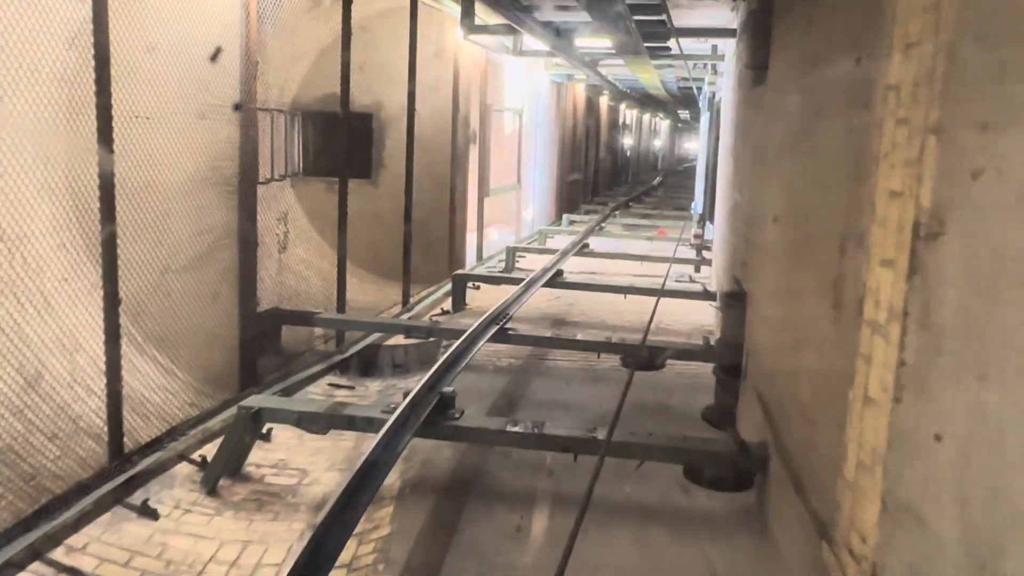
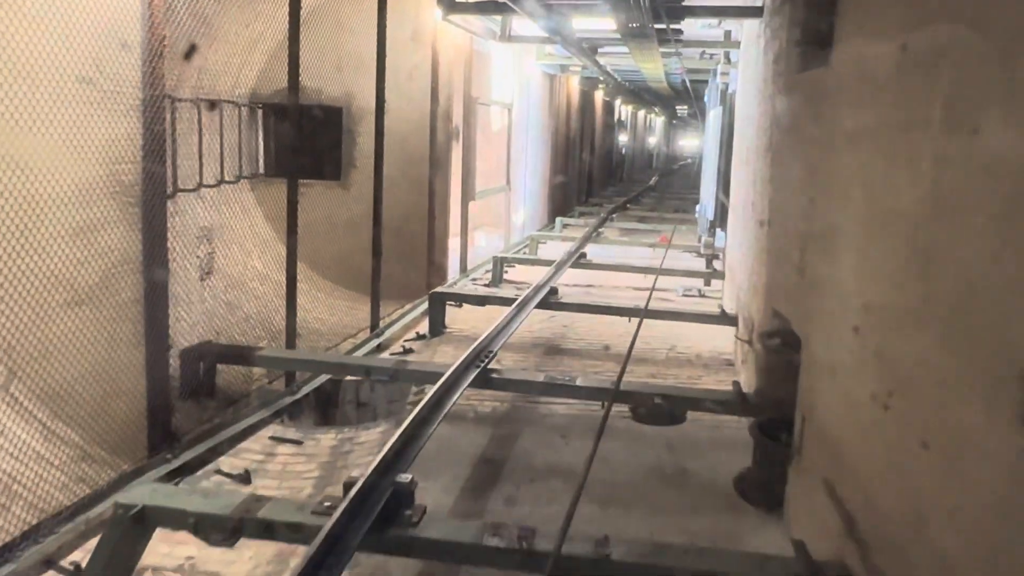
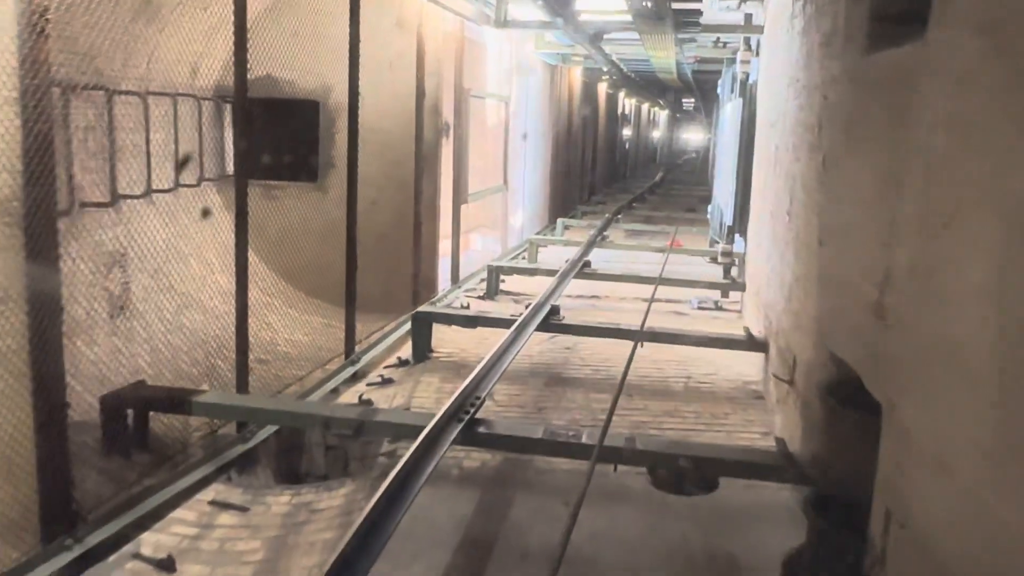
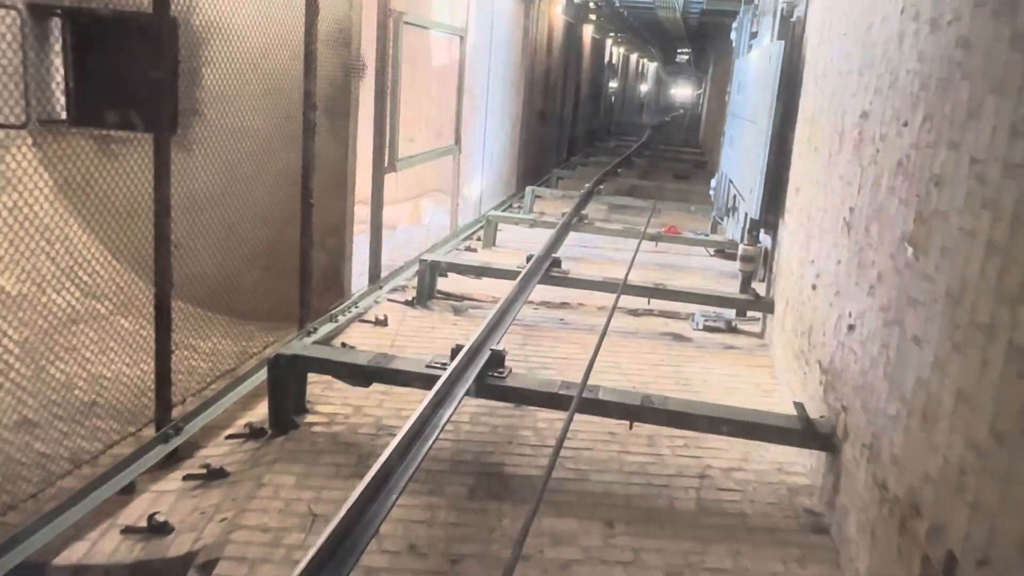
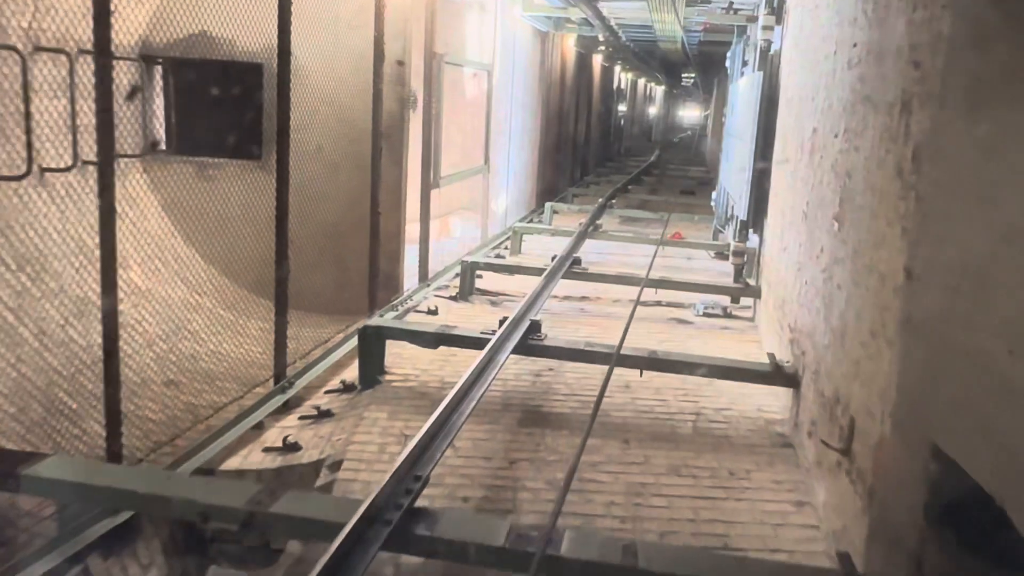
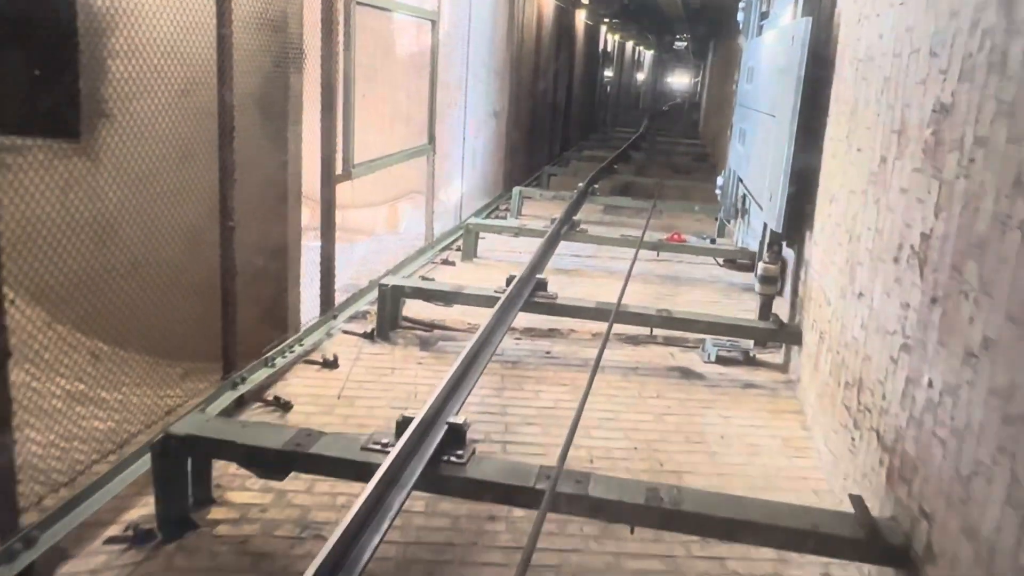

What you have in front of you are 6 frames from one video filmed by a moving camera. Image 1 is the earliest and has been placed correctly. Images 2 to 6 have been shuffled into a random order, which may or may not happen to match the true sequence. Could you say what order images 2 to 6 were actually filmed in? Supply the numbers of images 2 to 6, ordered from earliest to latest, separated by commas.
2, 3, 5, 4, 6
